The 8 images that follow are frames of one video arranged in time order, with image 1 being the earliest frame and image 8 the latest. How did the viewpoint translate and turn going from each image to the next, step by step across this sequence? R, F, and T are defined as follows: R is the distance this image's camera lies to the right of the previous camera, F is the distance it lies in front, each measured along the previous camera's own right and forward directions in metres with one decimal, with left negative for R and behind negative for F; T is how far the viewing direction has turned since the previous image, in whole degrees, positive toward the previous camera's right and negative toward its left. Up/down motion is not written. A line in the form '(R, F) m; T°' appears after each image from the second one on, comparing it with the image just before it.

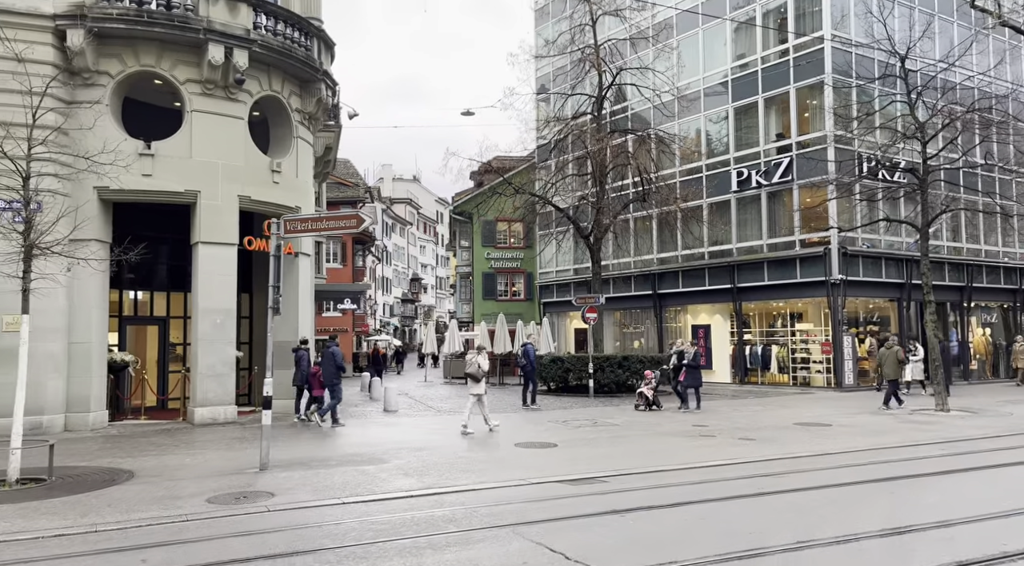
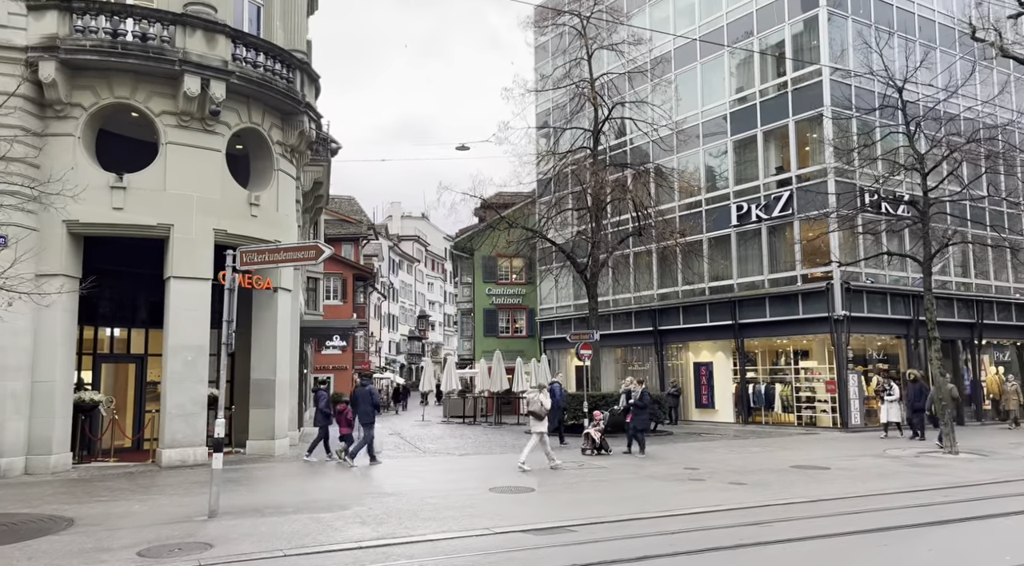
(+0.6, +0.6) m; -1°
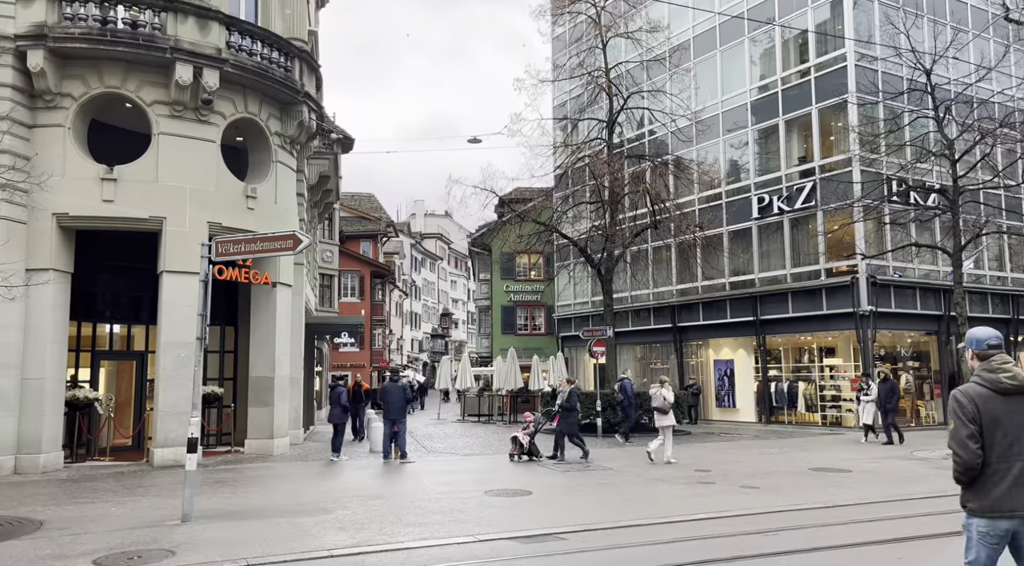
(+0.5, +0.7) m; -2°
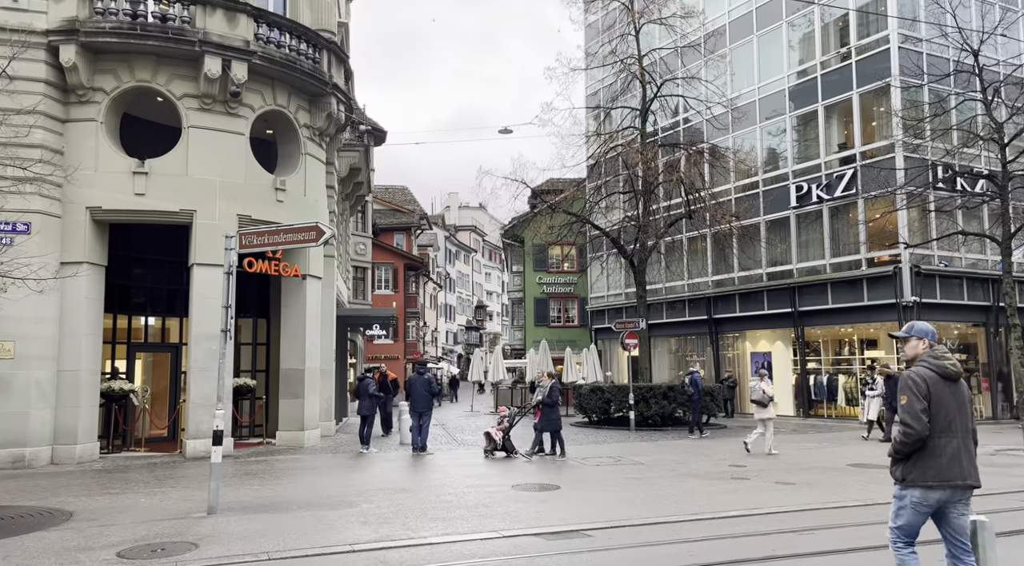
(+0.1, +0.2) m; -3°
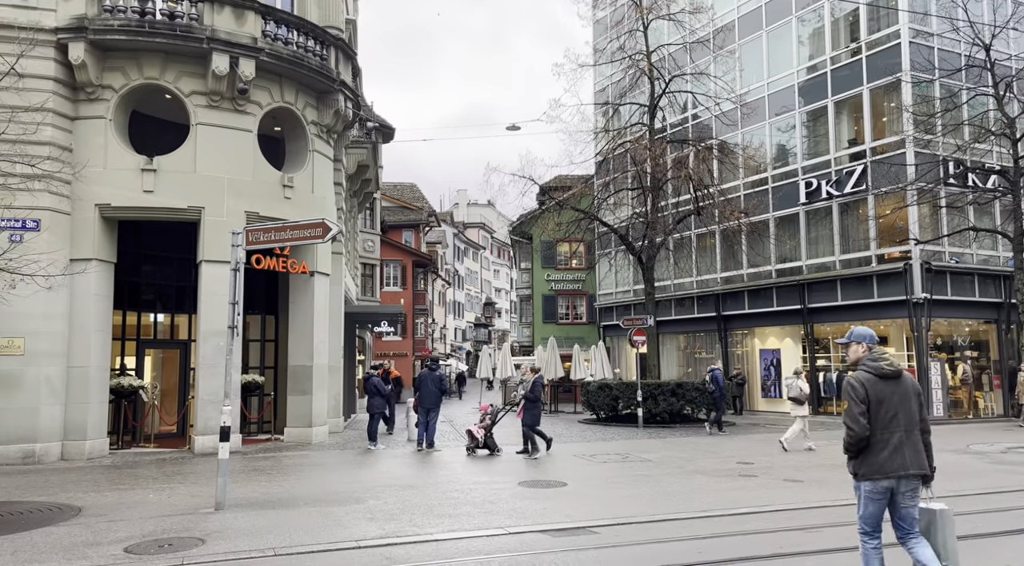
(0.0, 0.0) m; -1°
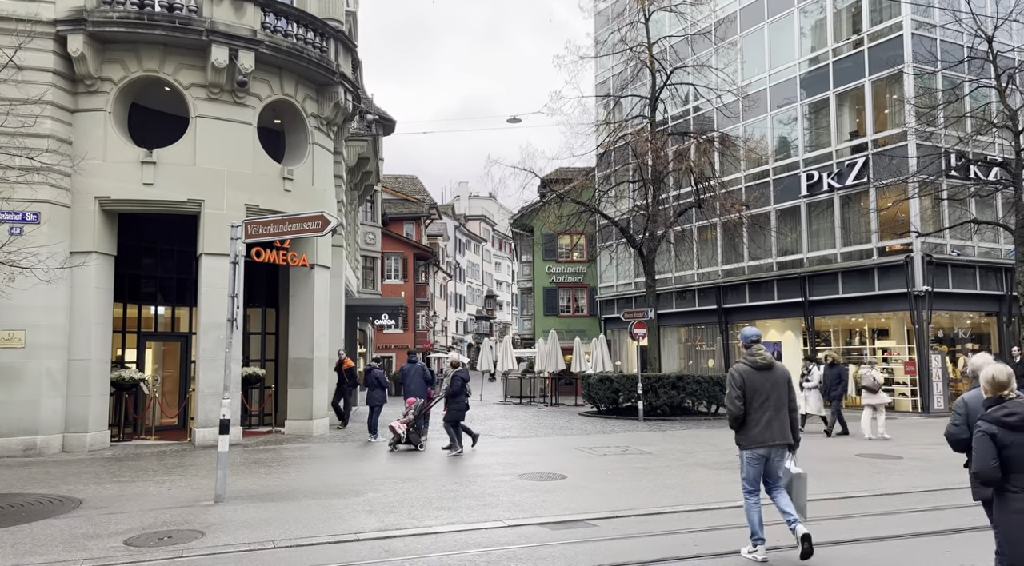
(0.0, 0.0) m; 0°
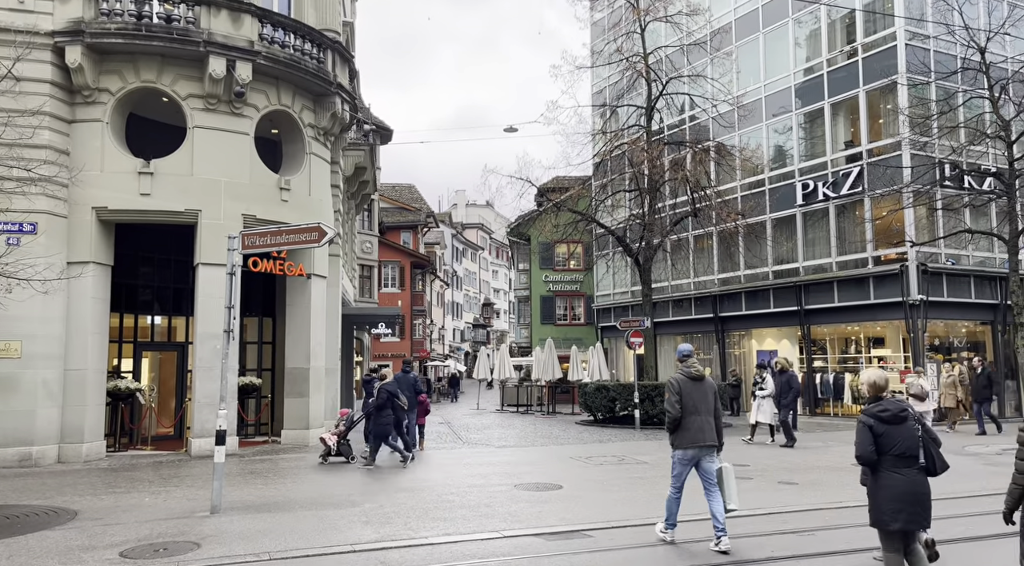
(0.0, 0.0) m; 0°
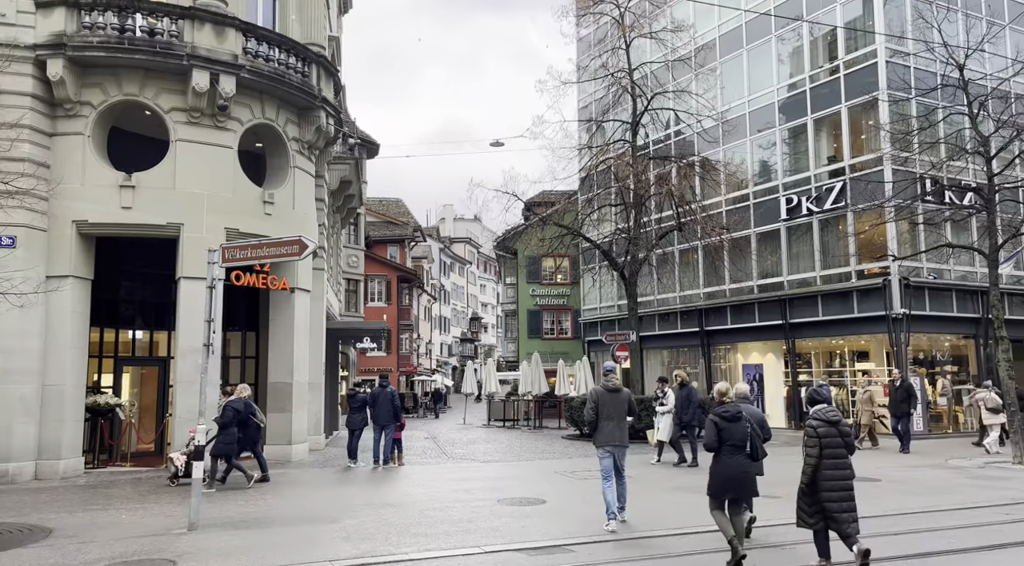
(+0.1, 0.0) m; +1°
